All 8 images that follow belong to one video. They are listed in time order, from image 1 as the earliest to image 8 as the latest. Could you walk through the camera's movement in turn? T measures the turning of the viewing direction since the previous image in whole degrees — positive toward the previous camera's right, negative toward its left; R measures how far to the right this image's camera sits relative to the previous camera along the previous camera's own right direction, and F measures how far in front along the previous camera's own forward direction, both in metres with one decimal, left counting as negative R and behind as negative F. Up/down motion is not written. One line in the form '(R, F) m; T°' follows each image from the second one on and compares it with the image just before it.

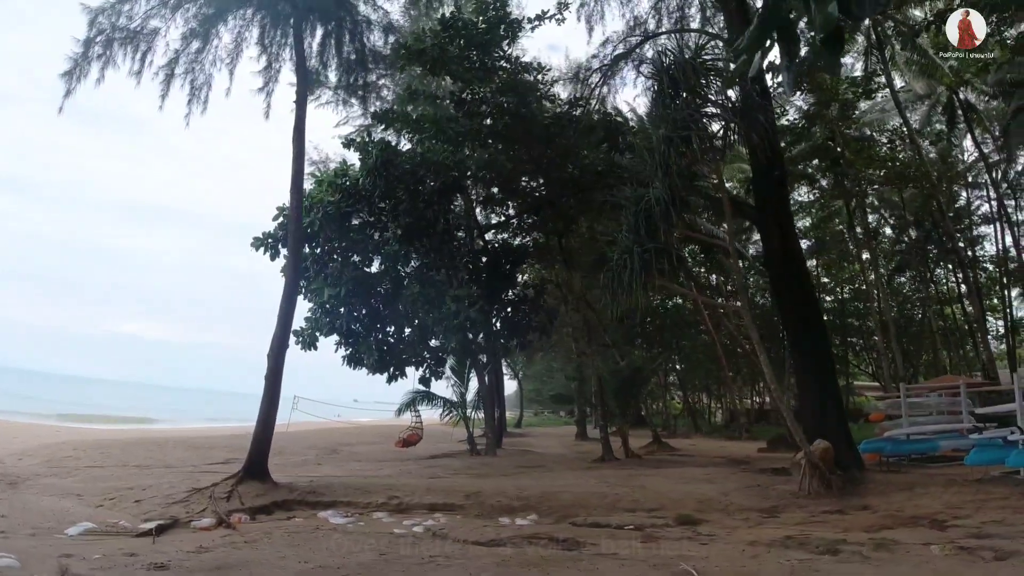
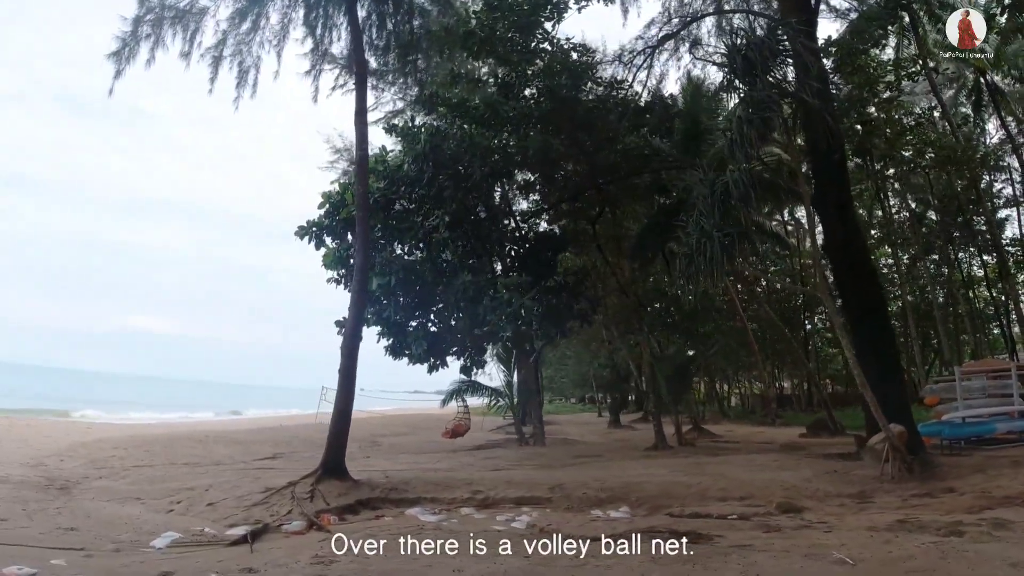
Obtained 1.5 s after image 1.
(-1.6, +0.3) m; +3°
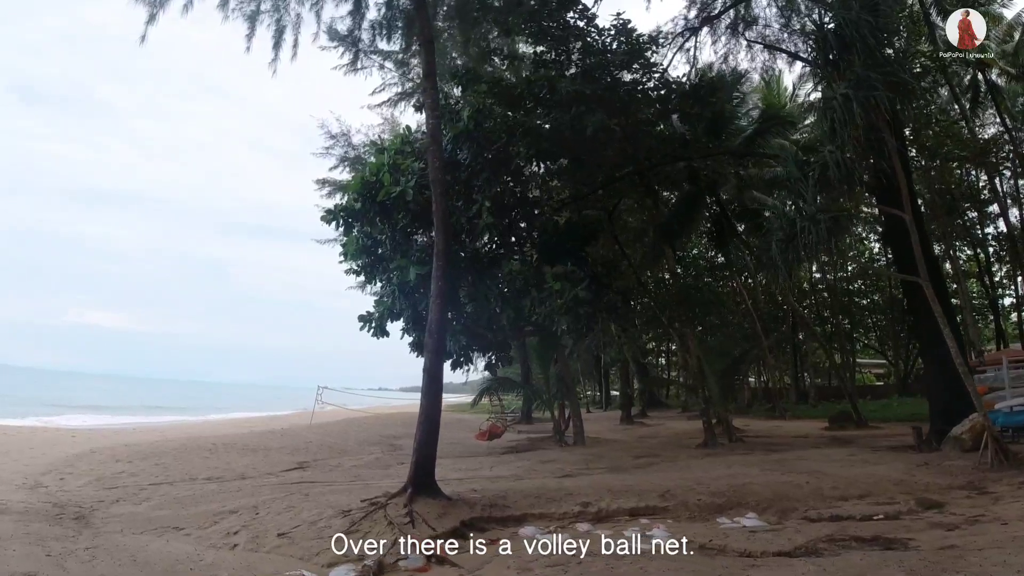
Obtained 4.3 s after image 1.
(-2.6, +1.3) m; +9°
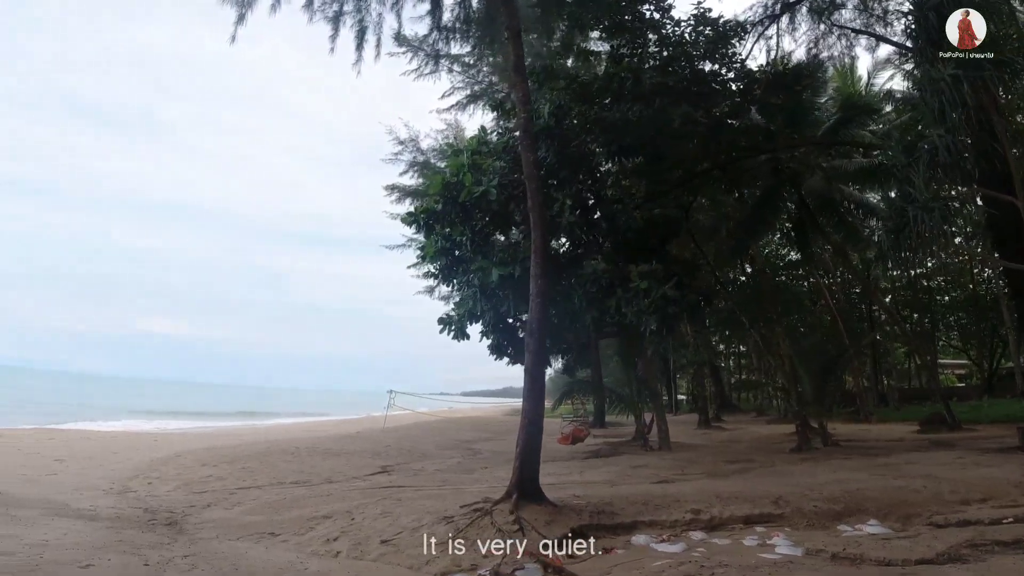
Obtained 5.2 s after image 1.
(-0.8, +0.3) m; -3°
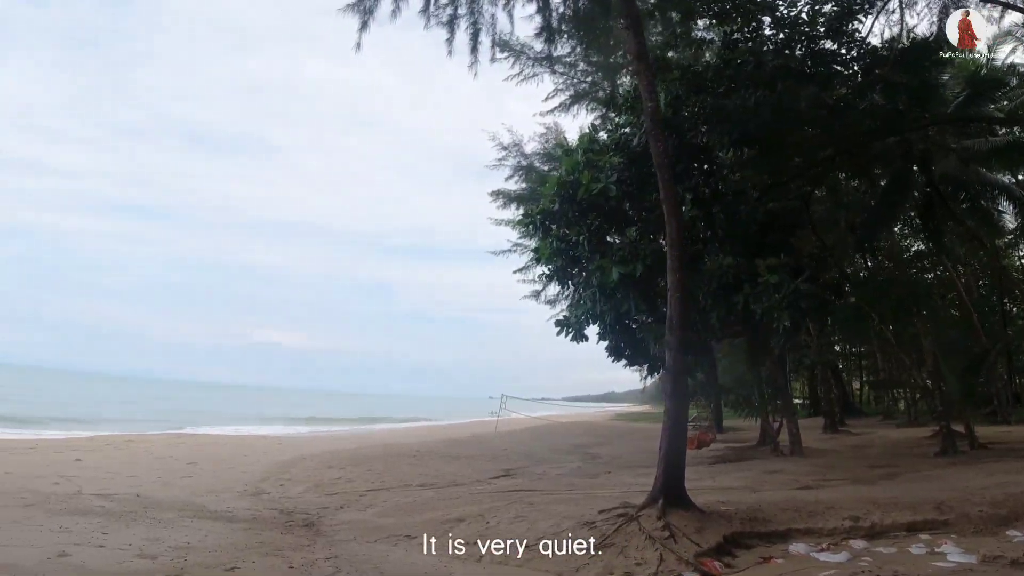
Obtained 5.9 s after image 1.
(-0.7, +0.2) m; -6°
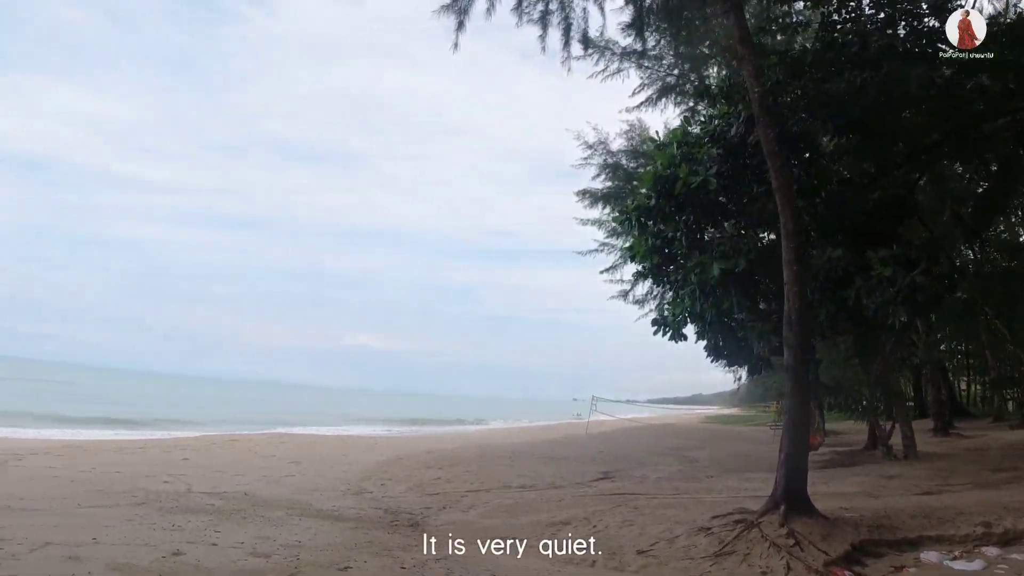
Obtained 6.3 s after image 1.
(-0.4, +0.1) m; -5°
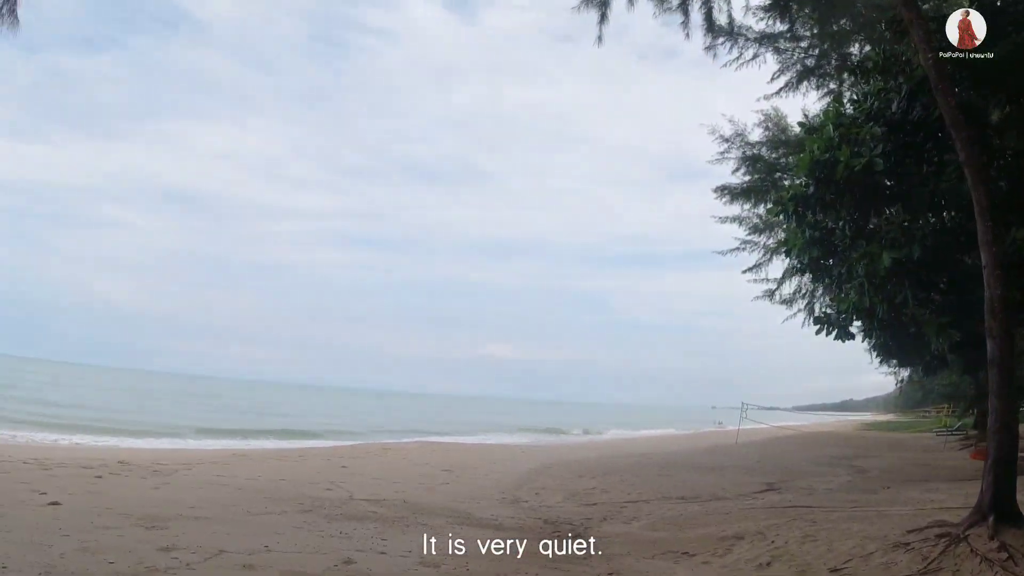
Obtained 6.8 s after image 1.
(-0.6, +0.3) m; -9°
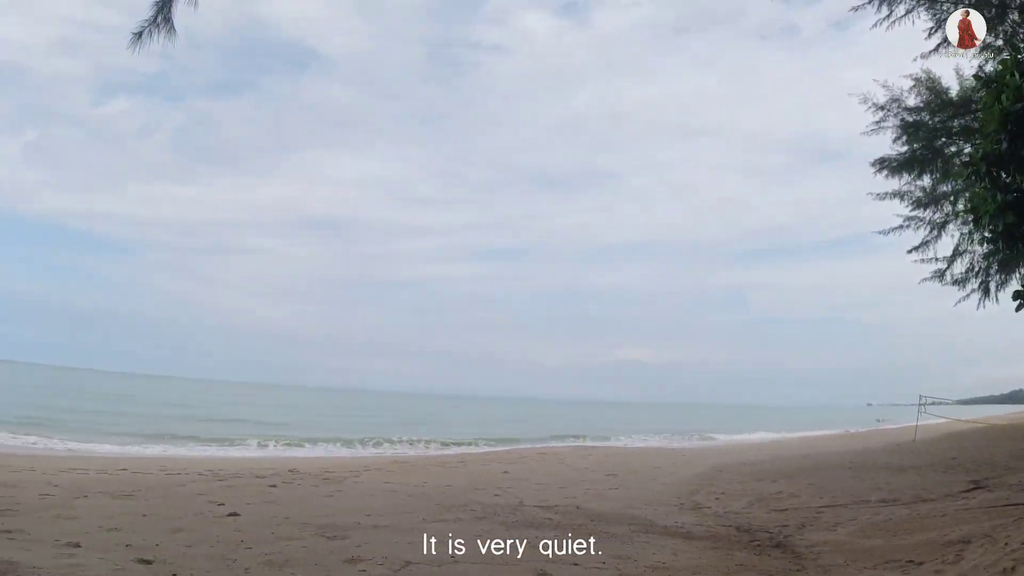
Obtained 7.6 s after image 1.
(-1.0, +0.5) m; -7°
